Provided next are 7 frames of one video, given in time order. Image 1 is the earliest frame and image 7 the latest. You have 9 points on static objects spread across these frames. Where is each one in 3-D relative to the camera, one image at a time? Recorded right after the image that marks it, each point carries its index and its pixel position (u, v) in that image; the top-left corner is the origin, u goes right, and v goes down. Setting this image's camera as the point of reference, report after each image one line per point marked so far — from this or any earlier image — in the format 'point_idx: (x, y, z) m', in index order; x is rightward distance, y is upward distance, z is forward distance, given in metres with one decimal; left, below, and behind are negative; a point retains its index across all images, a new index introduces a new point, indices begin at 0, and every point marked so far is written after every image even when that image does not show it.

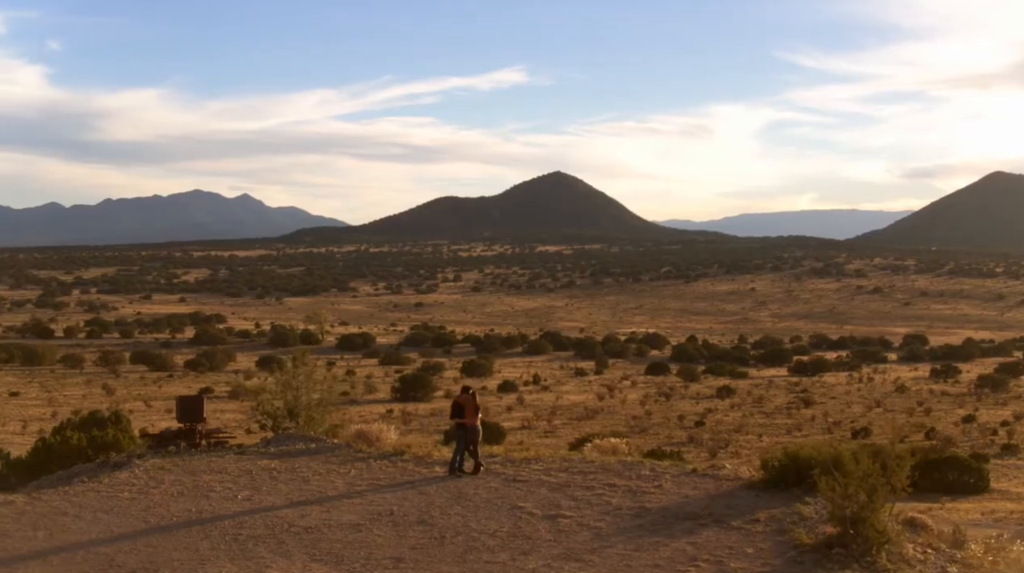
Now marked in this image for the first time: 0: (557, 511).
0: (+0.4, -1.8, +8.7) m
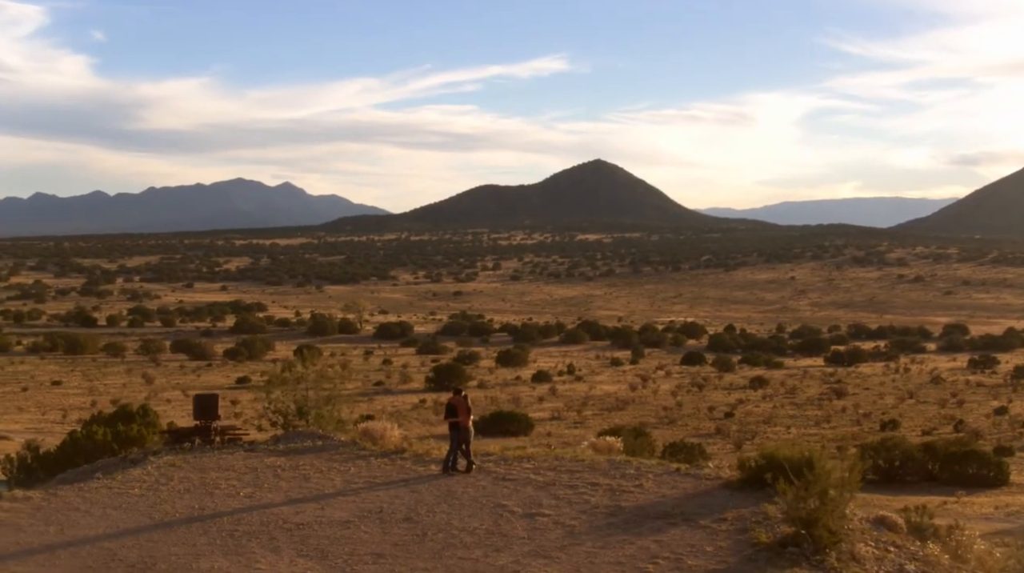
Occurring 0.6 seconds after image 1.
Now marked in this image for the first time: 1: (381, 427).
0: (+0.2, -1.9, +9.2) m
1: (-1.7, -1.9, +14.0) m
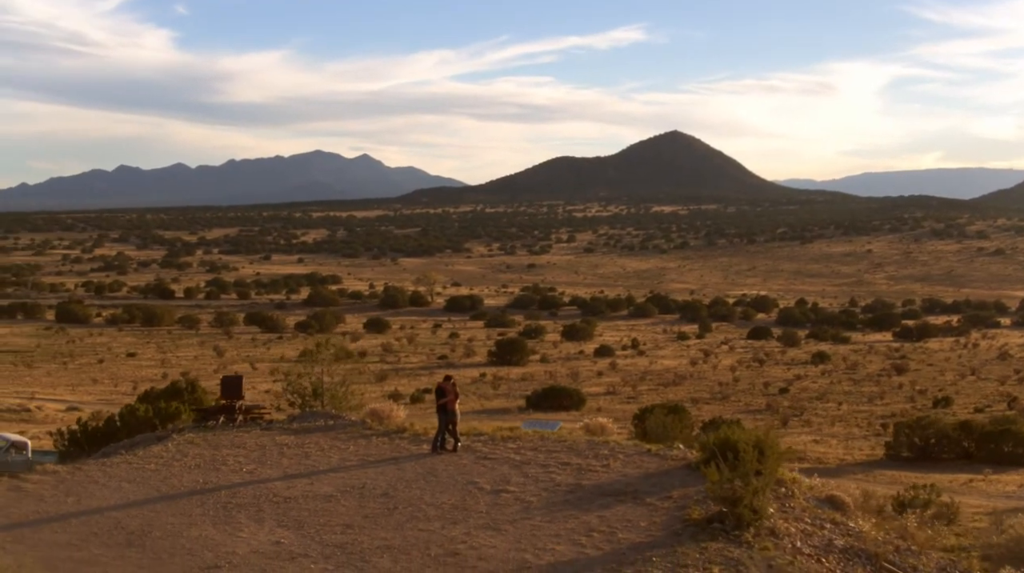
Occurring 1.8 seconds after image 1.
0: (-0.1, -1.9, +10.1) m
1: (-1.7, -1.7, +15.0) m
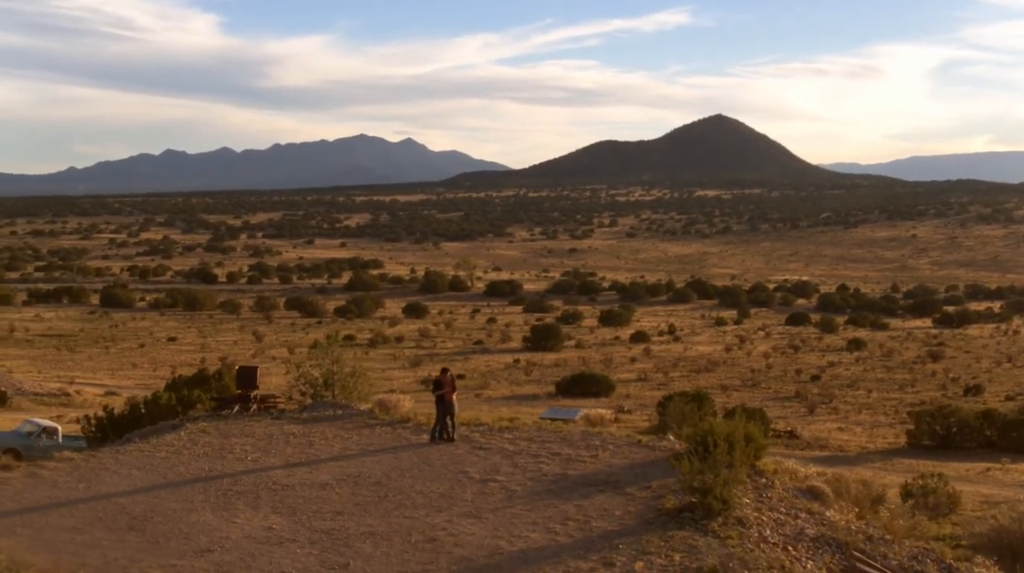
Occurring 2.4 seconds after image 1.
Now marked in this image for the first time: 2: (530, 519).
0: (-0.2, -1.9, +10.5) m
1: (-1.7, -1.6, +15.5) m
2: (+0.2, -1.9, +8.9) m
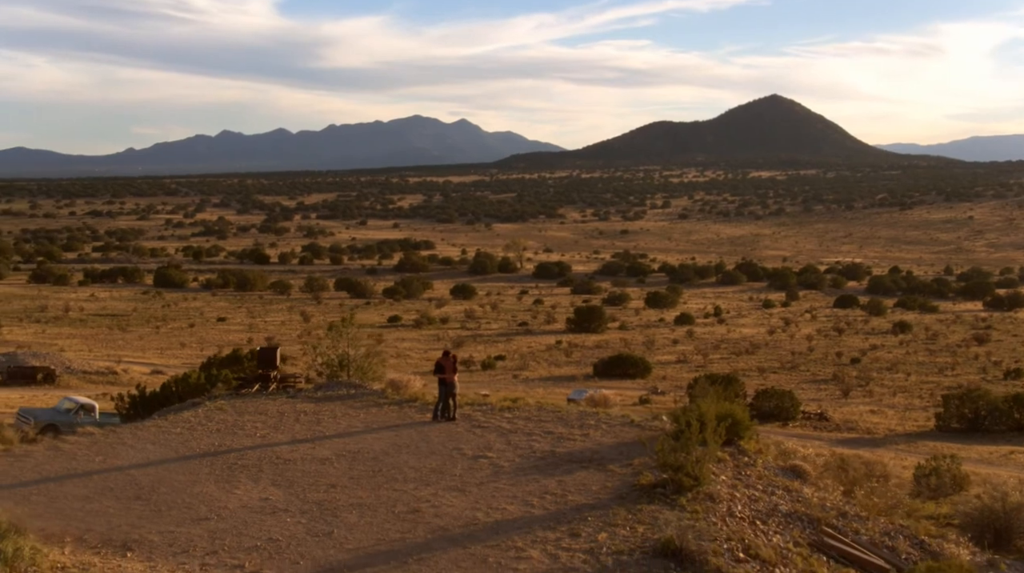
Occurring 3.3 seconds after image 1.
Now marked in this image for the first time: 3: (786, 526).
0: (-0.3, -1.7, +11.0) m
1: (-1.6, -1.4, +16.0) m
2: (0.0, -1.8, +9.4) m
3: (+2.4, -2.1, +9.5) m
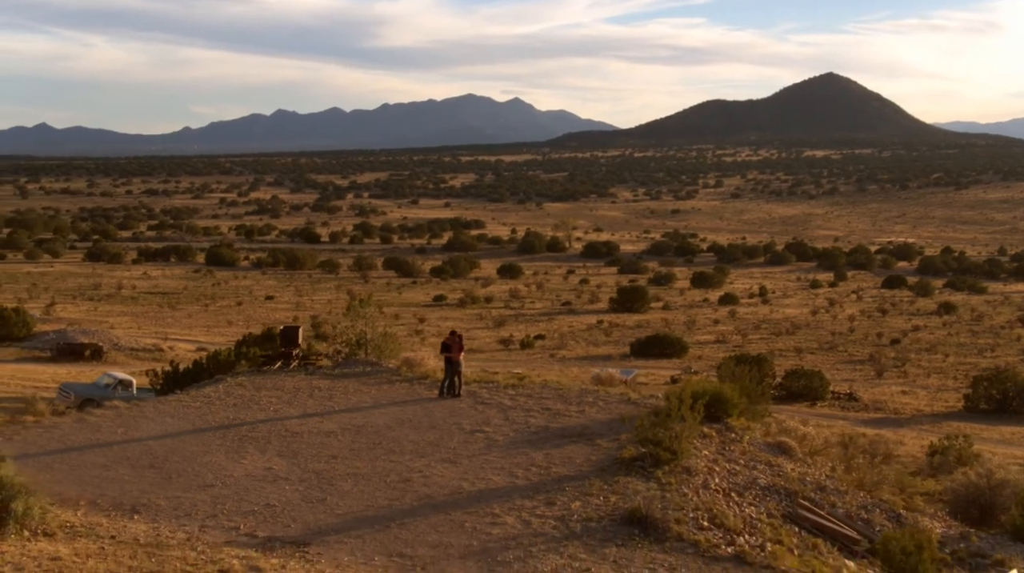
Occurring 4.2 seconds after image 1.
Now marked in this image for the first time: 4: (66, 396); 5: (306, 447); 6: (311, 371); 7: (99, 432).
0: (-0.3, -1.5, +11.6) m
1: (-1.4, -1.1, +16.6) m
2: (-0.1, -1.7, +10.0) m
3: (+2.3, -2.0, +9.9) m
4: (-6.8, -1.7, +16.1) m
5: (-2.1, -1.6, +10.8) m
6: (-3.1, -1.3, +16.2) m
7: (-4.5, -1.6, +11.5) m
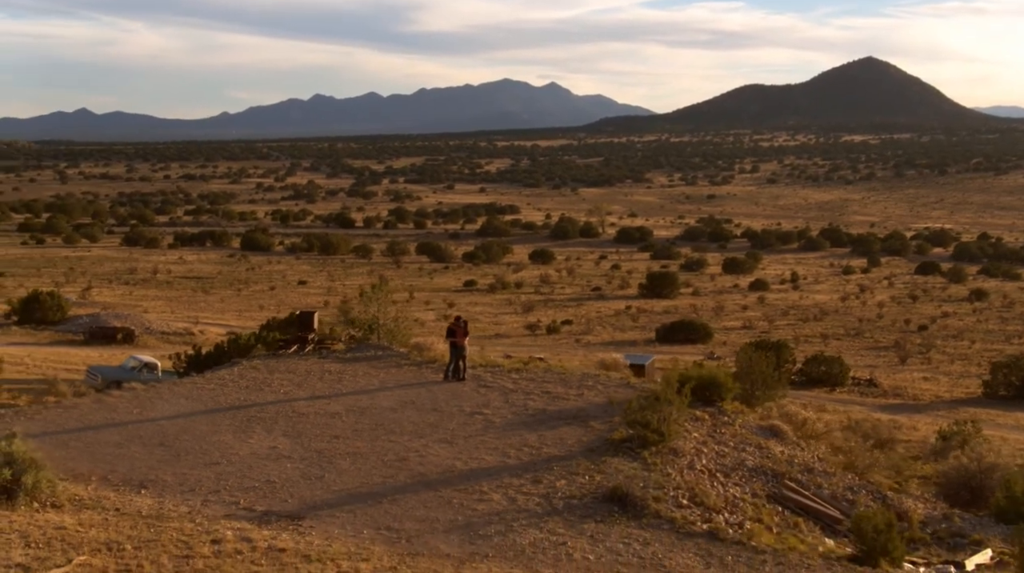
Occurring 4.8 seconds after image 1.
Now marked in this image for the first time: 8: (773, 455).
0: (-0.3, -1.4, +12.0) m
1: (-1.3, -0.9, +17.0) m
2: (-0.2, -1.5, +10.3) m
3: (+2.3, -1.9, +10.2) m
4: (-6.6, -1.4, +16.6) m
5: (-2.1, -1.5, +11.2) m
6: (-3.0, -1.1, +16.6) m
7: (-4.5, -1.4, +12.0) m
8: (+2.7, -1.8, +11.0) m
